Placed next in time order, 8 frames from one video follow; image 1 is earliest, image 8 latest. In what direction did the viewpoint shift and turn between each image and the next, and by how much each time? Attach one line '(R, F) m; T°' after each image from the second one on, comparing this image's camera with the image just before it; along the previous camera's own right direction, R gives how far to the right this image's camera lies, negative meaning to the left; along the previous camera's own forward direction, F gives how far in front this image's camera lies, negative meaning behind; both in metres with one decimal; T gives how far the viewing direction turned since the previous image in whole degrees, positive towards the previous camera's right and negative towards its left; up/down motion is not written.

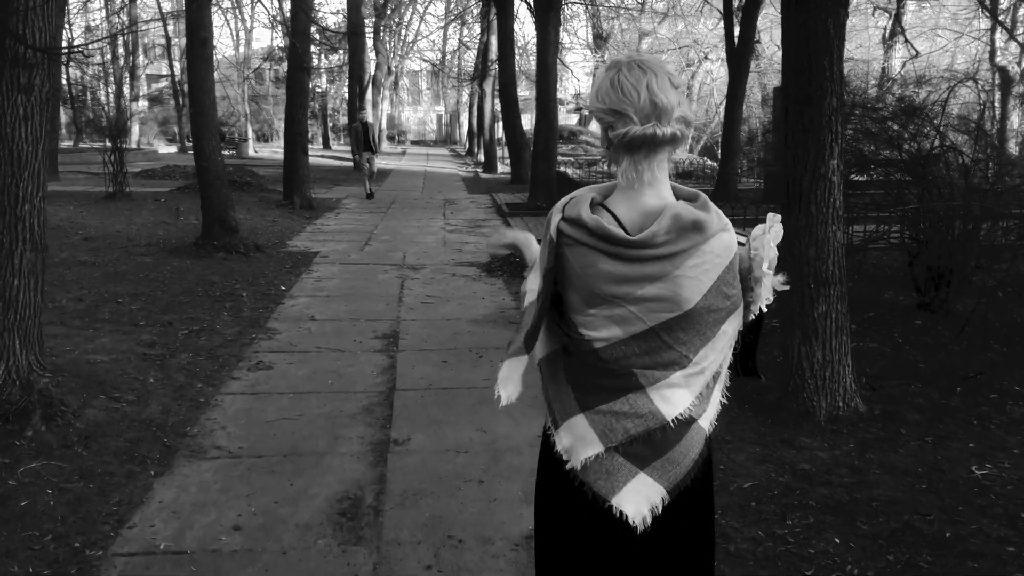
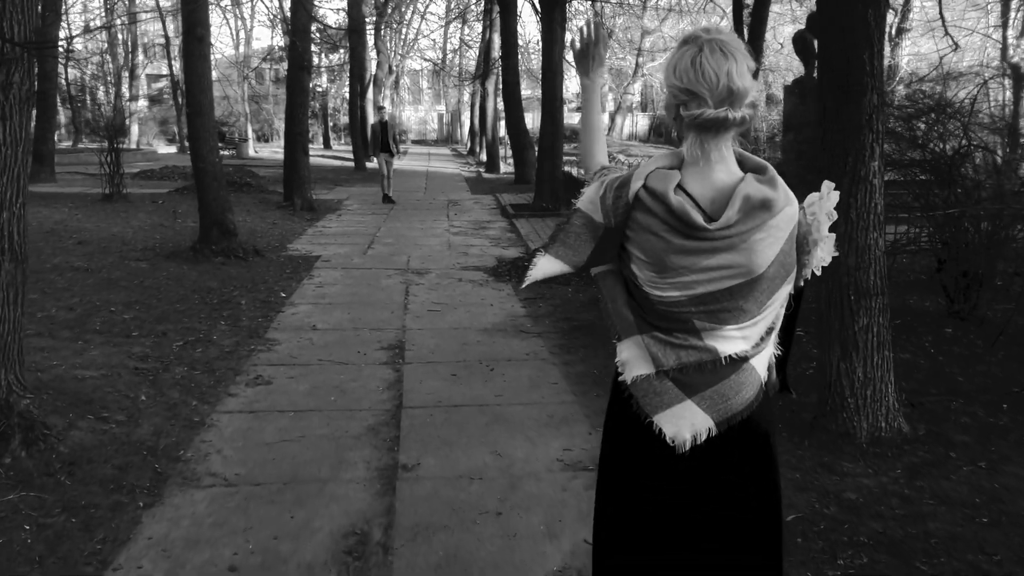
(-0.1, +0.3) m; 0°
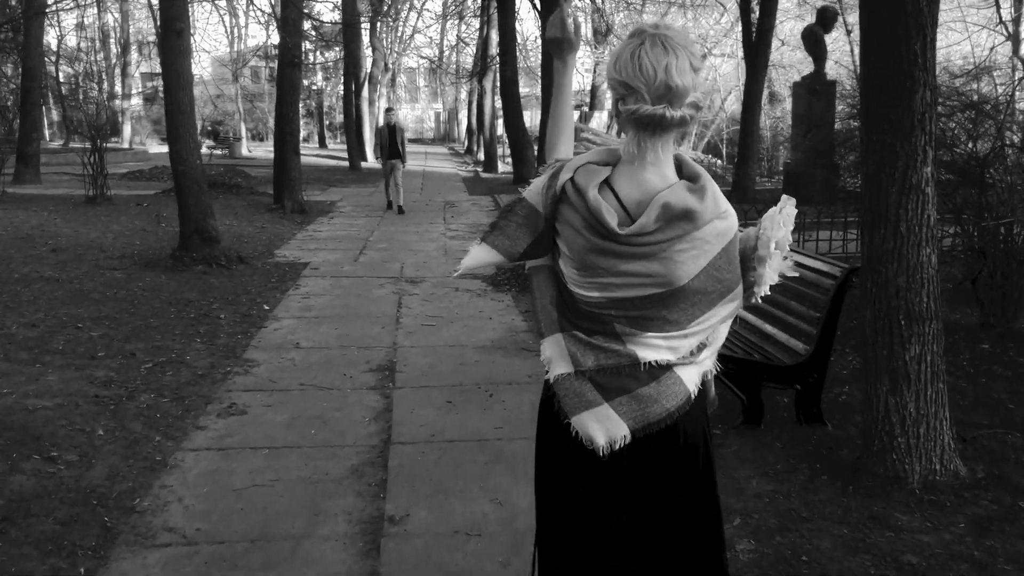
(0.0, +0.6) m; 0°
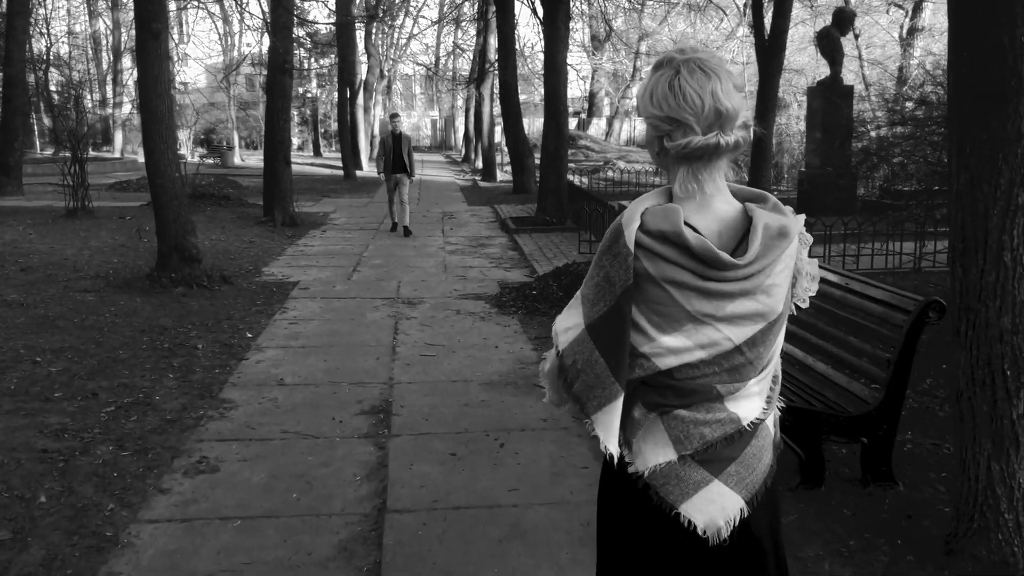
(-0.1, +0.7) m; 0°
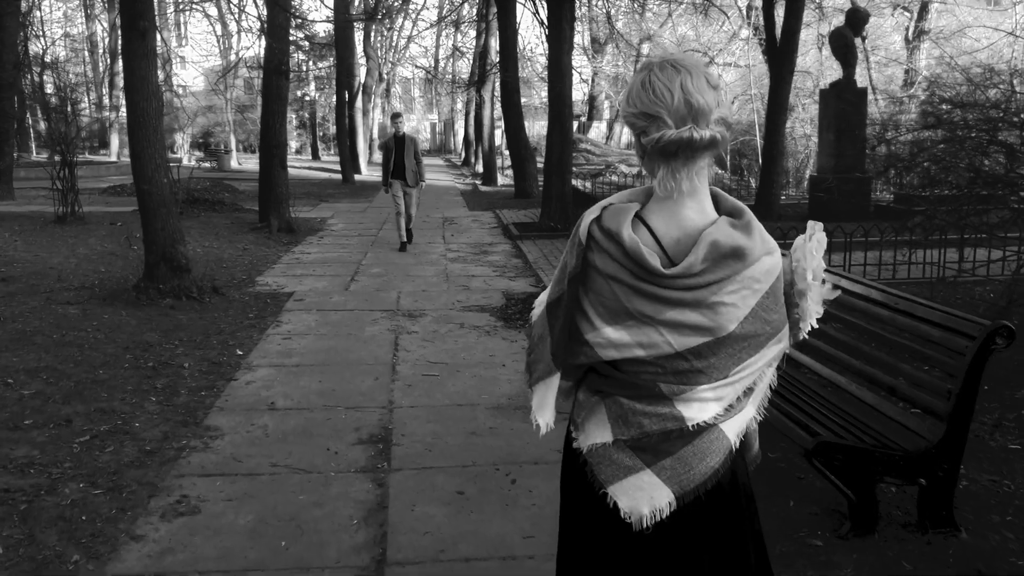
(-0.1, +0.4) m; 0°
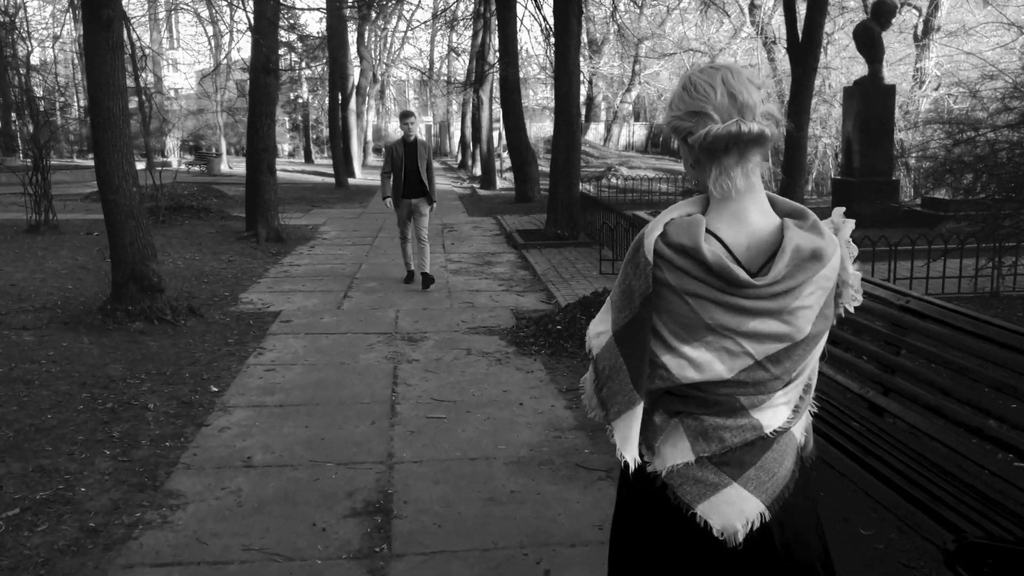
(-0.1, +0.9) m; 0°
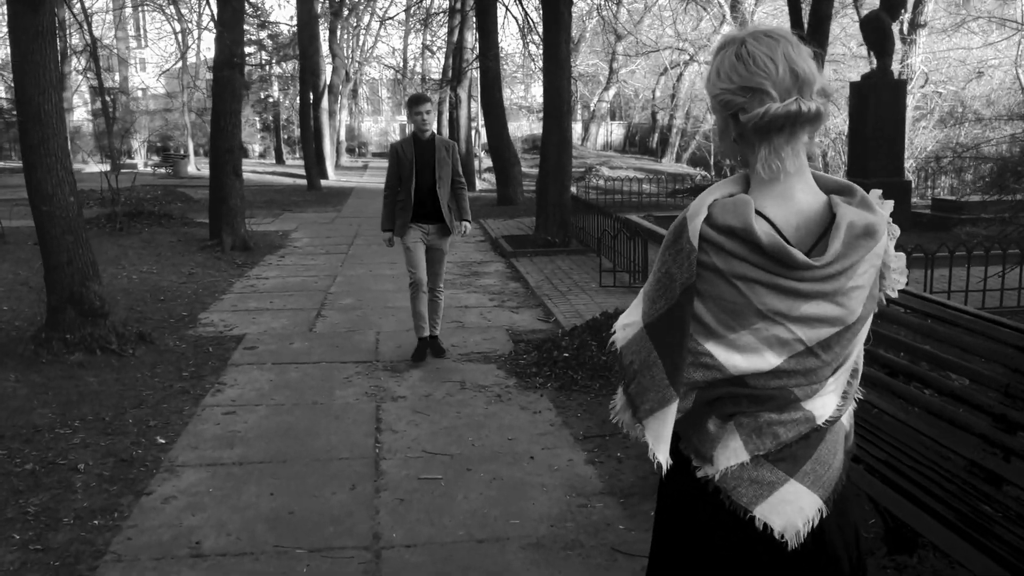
(-0.2, +0.9) m; +2°
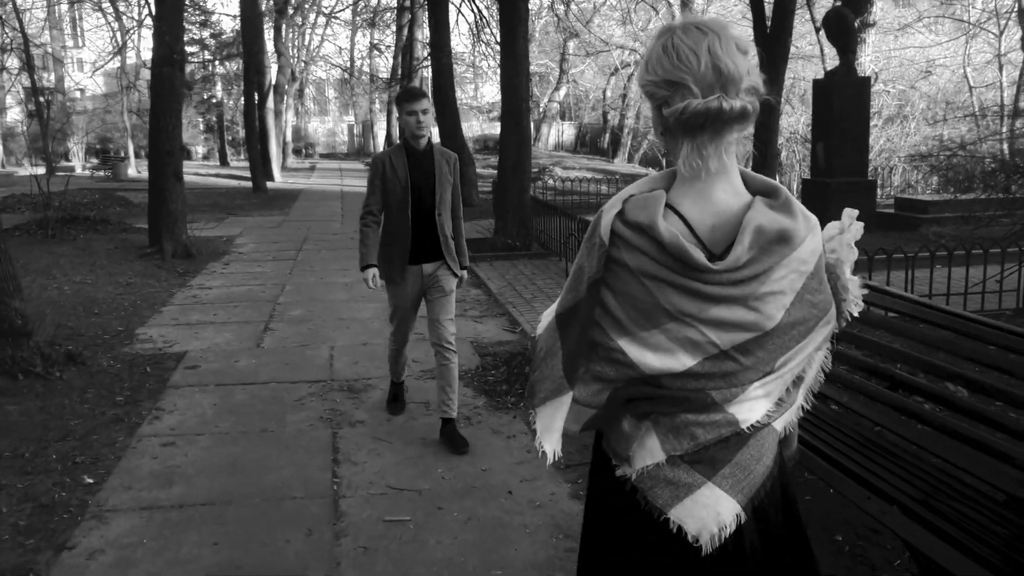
(-0.1, +0.5) m; +3°
